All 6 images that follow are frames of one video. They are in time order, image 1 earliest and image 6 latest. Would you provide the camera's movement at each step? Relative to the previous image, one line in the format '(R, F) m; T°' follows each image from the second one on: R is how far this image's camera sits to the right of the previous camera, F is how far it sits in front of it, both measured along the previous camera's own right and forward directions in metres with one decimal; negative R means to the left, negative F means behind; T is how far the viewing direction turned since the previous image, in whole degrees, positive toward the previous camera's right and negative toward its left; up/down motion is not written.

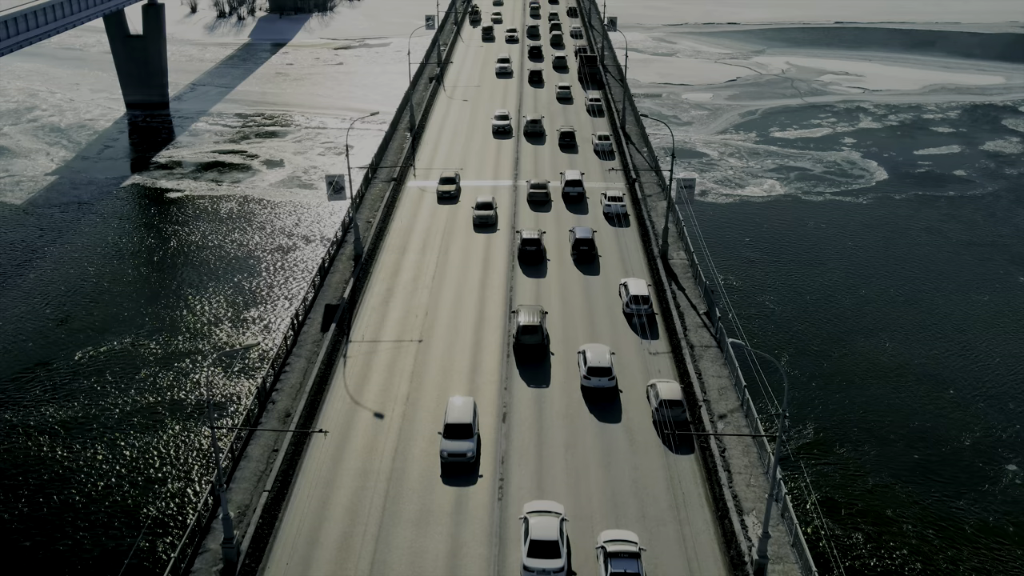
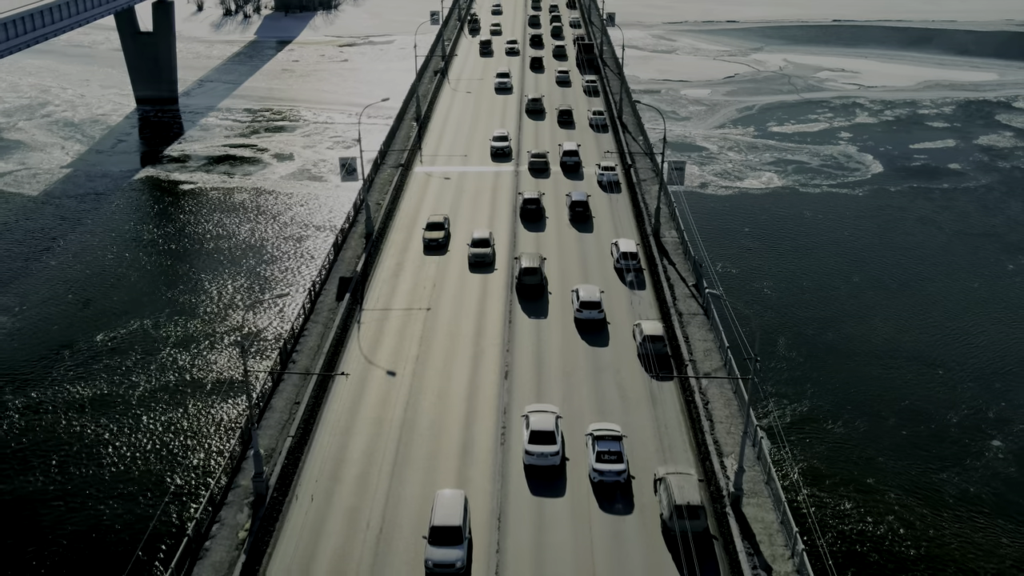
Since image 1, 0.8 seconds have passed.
(0.0, -2.3) m; 0°
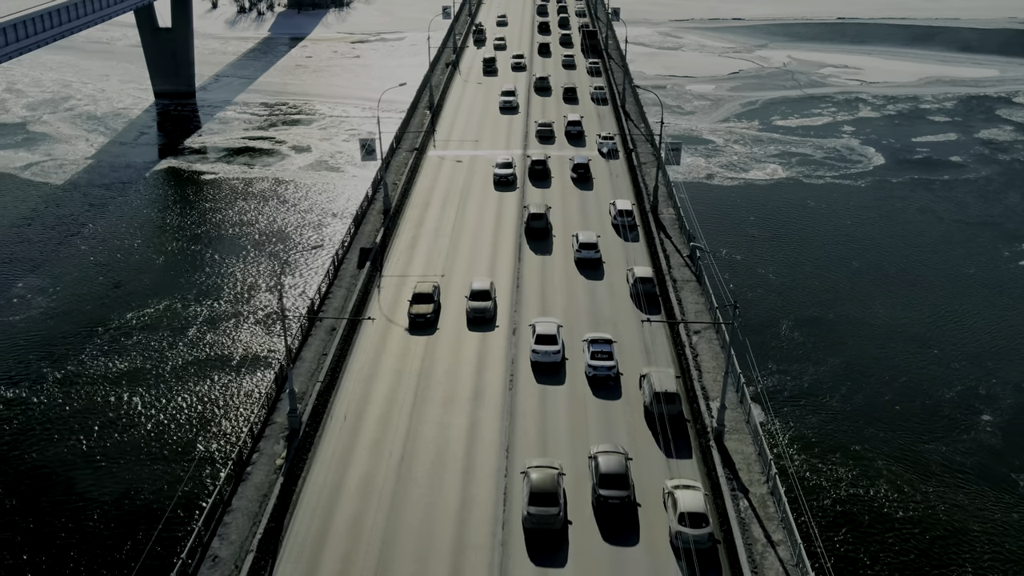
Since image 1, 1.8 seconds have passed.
(-0.4, -2.6) m; 0°
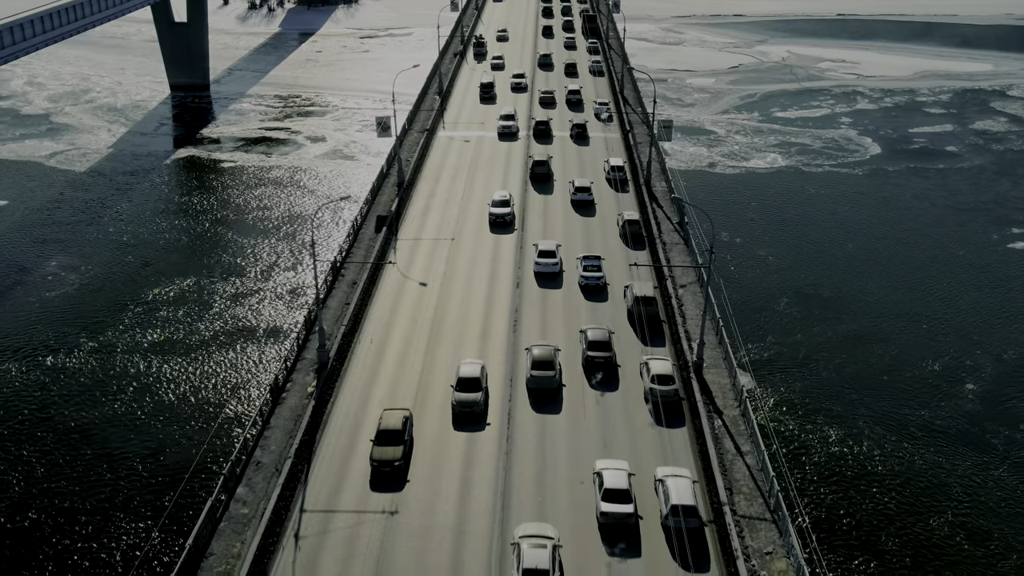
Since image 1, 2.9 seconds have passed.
(-0.6, -3.2) m; 0°
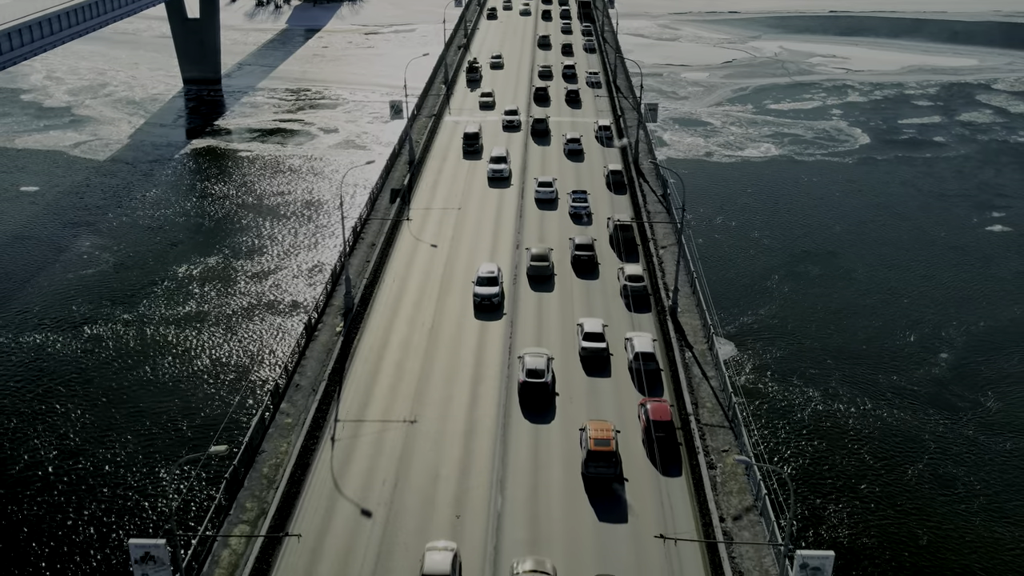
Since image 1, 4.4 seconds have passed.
(-0.8, -4.3) m; 0°
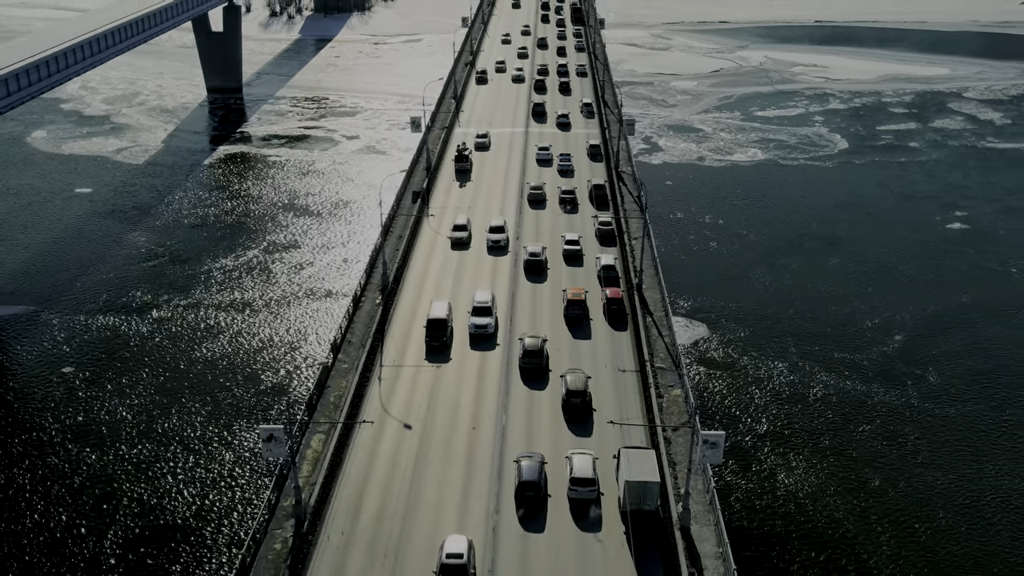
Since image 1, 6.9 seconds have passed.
(-1.3, -8.8) m; 0°
